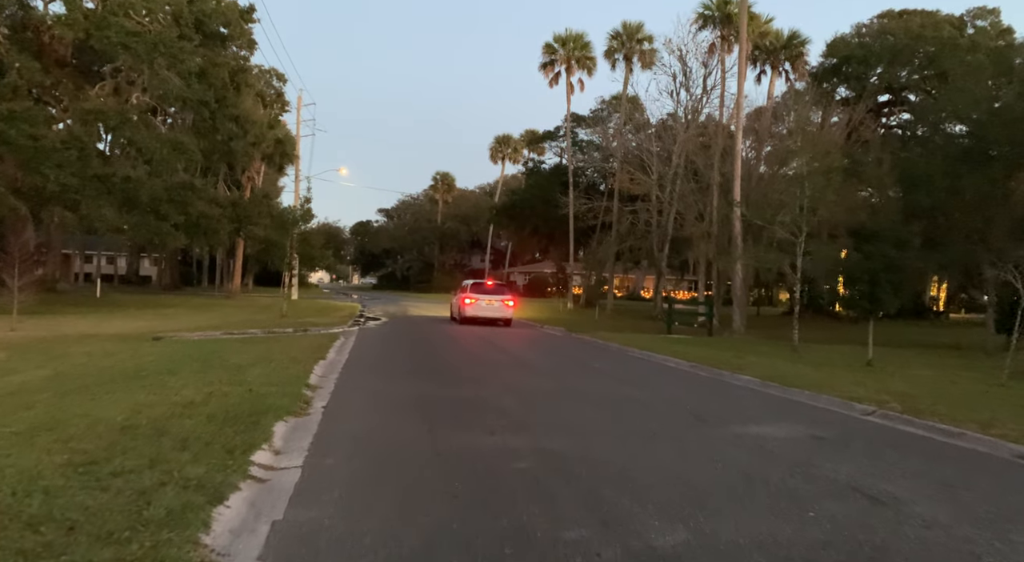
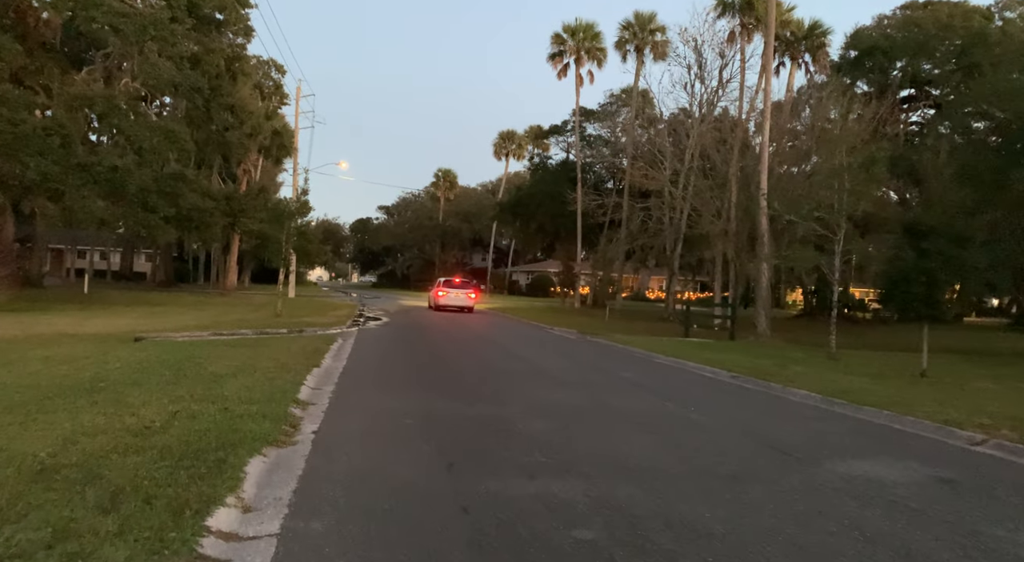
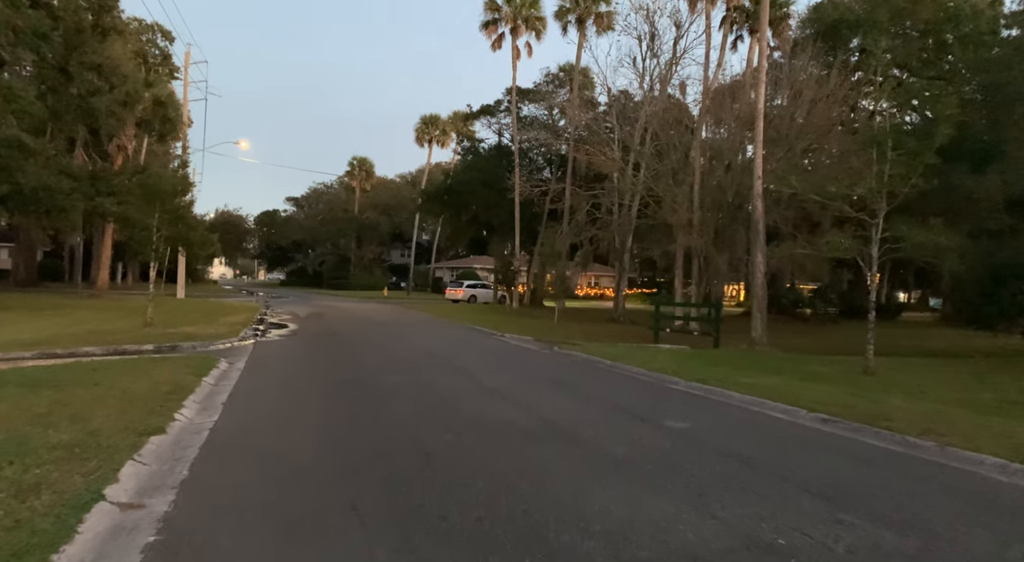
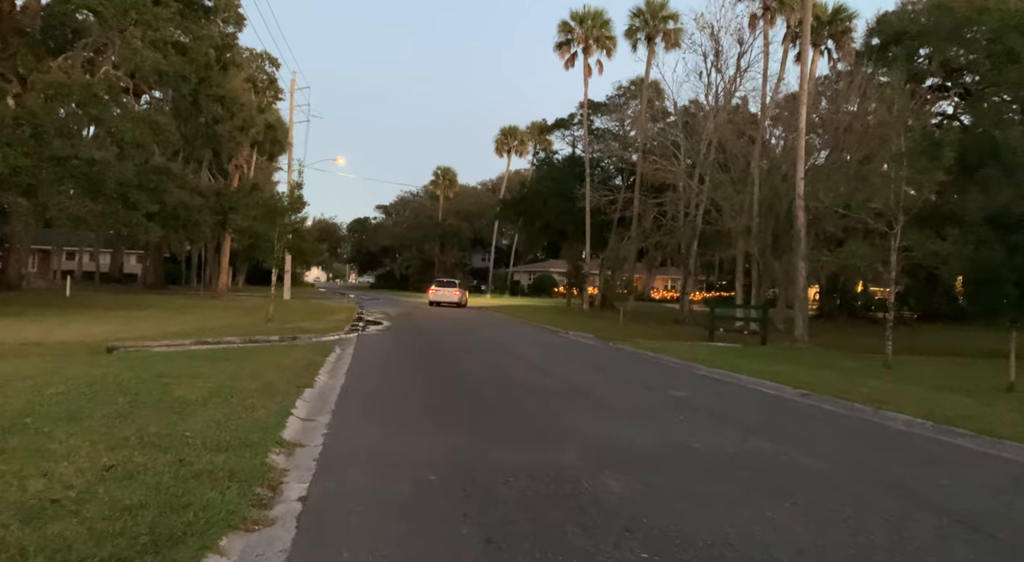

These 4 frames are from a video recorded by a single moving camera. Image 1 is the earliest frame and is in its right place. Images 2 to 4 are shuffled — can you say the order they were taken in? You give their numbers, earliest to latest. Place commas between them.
2, 4, 3
